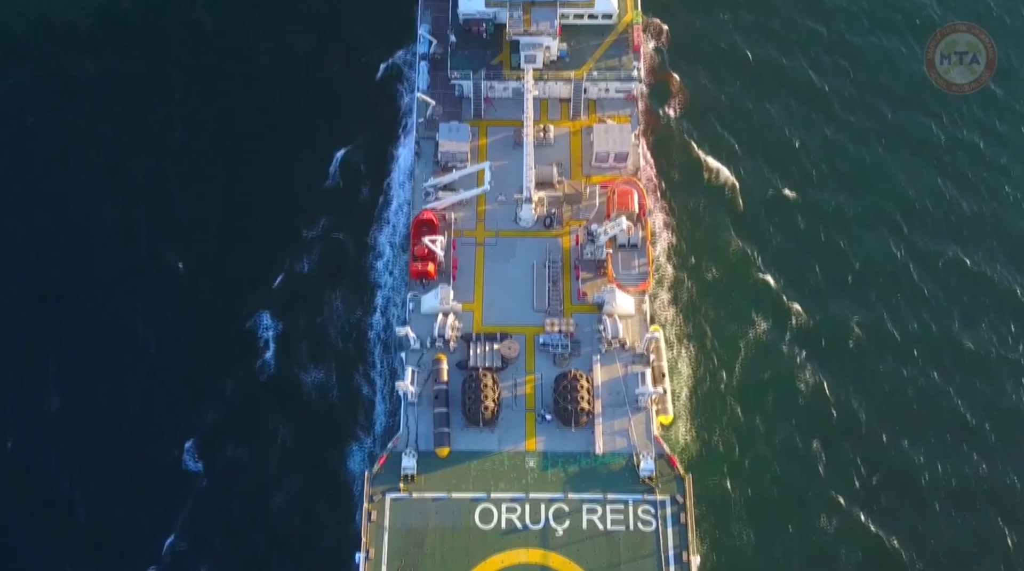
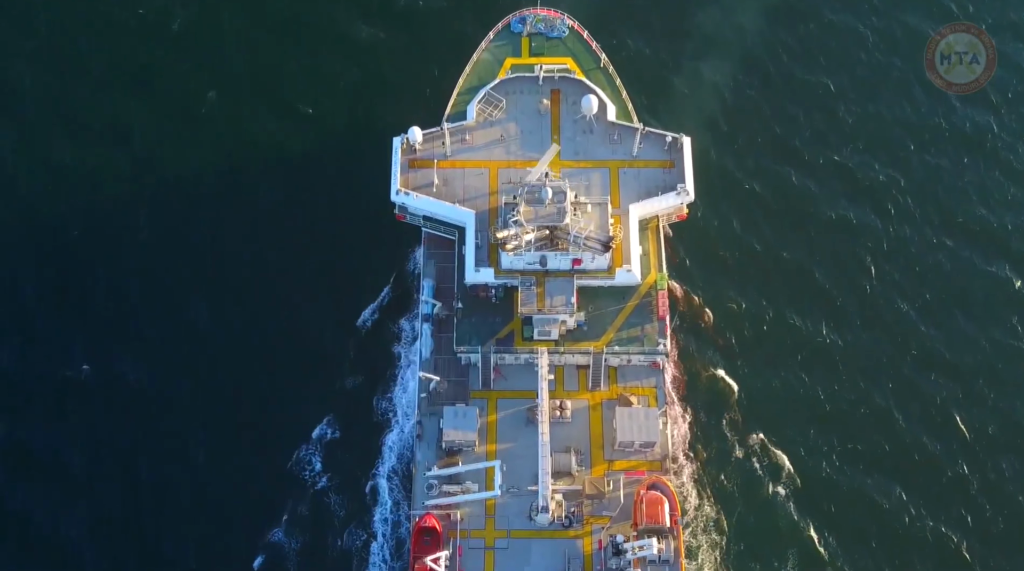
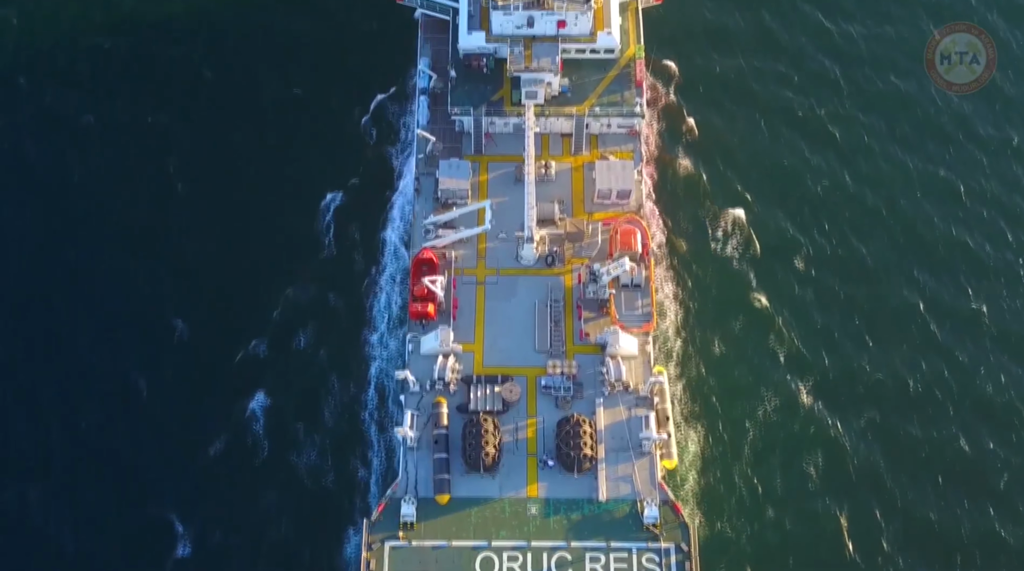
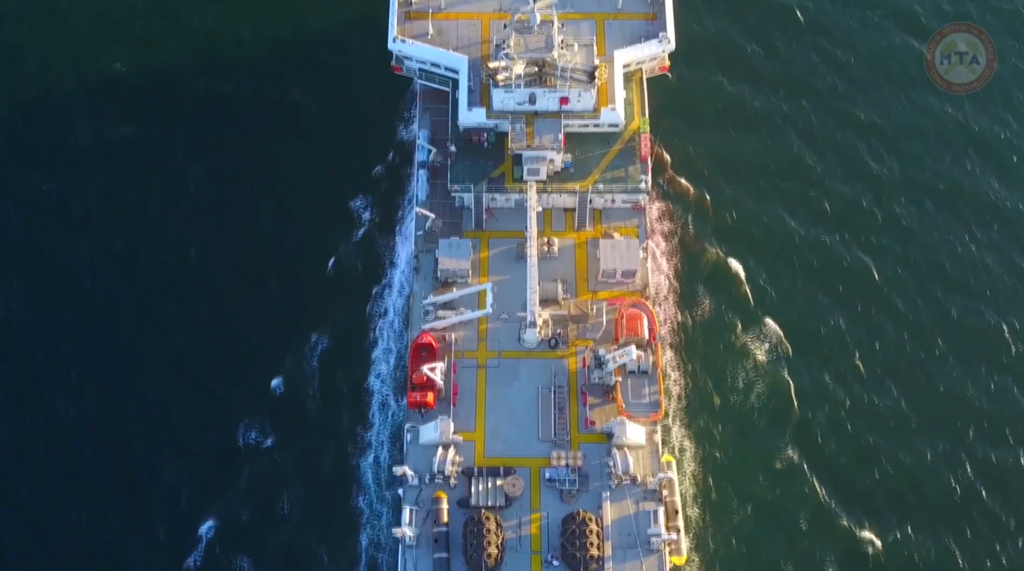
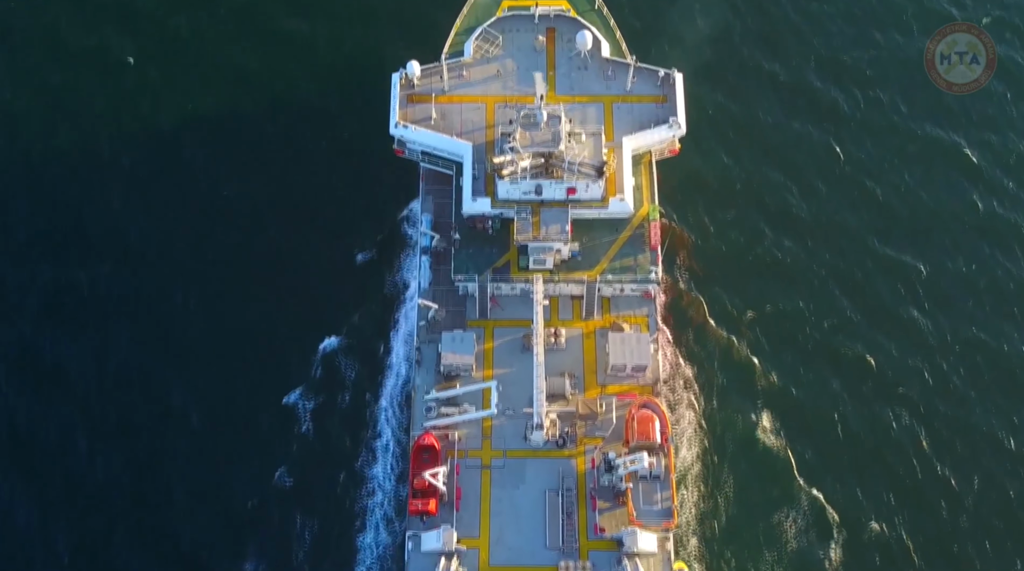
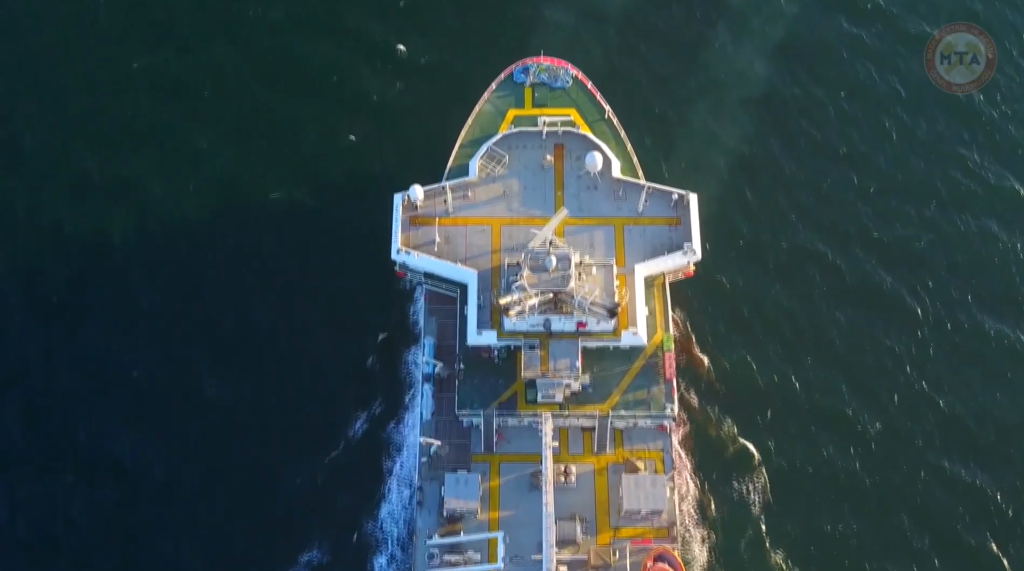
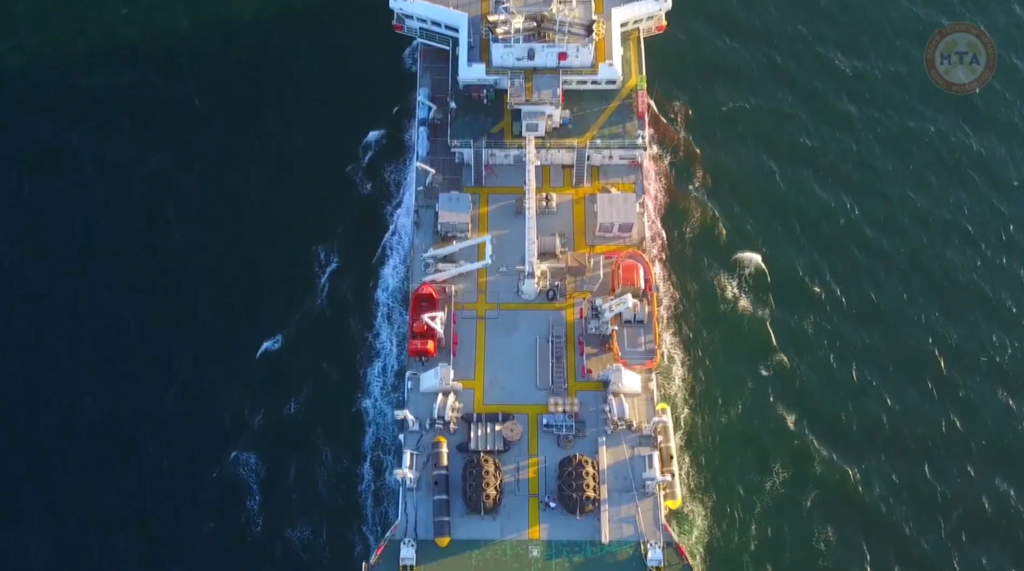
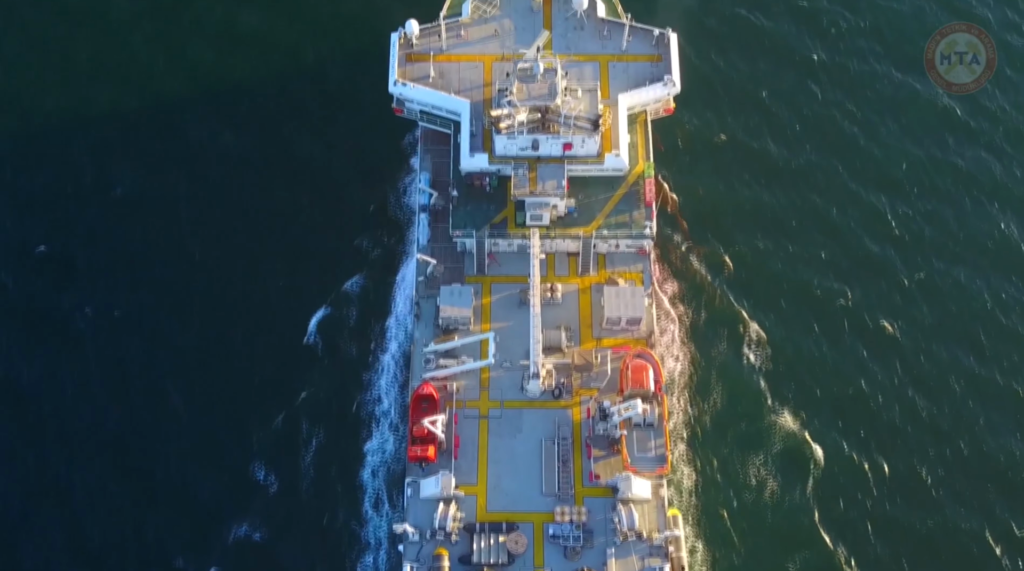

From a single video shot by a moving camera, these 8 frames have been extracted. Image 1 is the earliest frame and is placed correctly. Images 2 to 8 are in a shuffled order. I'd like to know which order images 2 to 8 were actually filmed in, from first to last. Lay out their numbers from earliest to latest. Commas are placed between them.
3, 7, 4, 8, 5, 2, 6
